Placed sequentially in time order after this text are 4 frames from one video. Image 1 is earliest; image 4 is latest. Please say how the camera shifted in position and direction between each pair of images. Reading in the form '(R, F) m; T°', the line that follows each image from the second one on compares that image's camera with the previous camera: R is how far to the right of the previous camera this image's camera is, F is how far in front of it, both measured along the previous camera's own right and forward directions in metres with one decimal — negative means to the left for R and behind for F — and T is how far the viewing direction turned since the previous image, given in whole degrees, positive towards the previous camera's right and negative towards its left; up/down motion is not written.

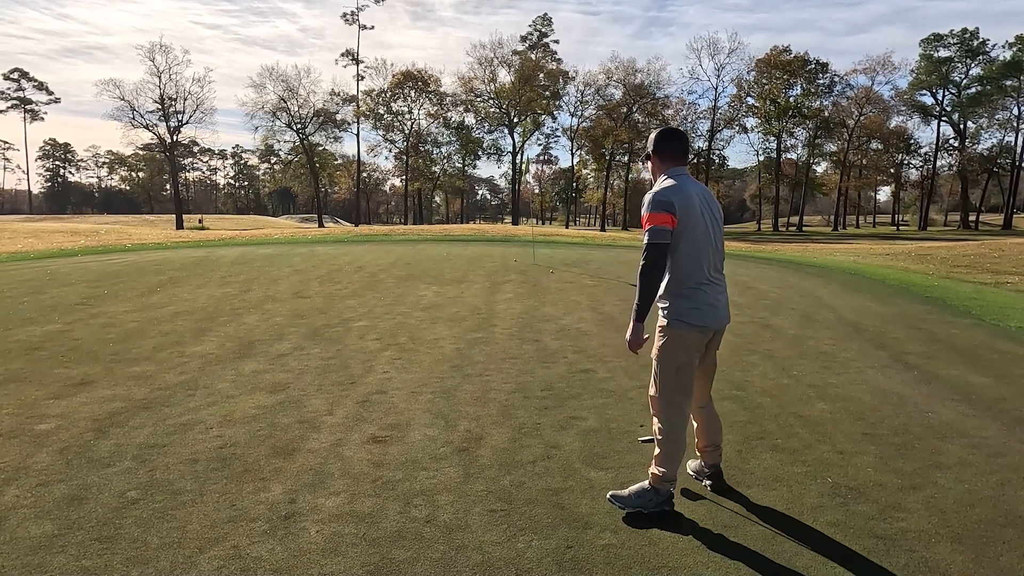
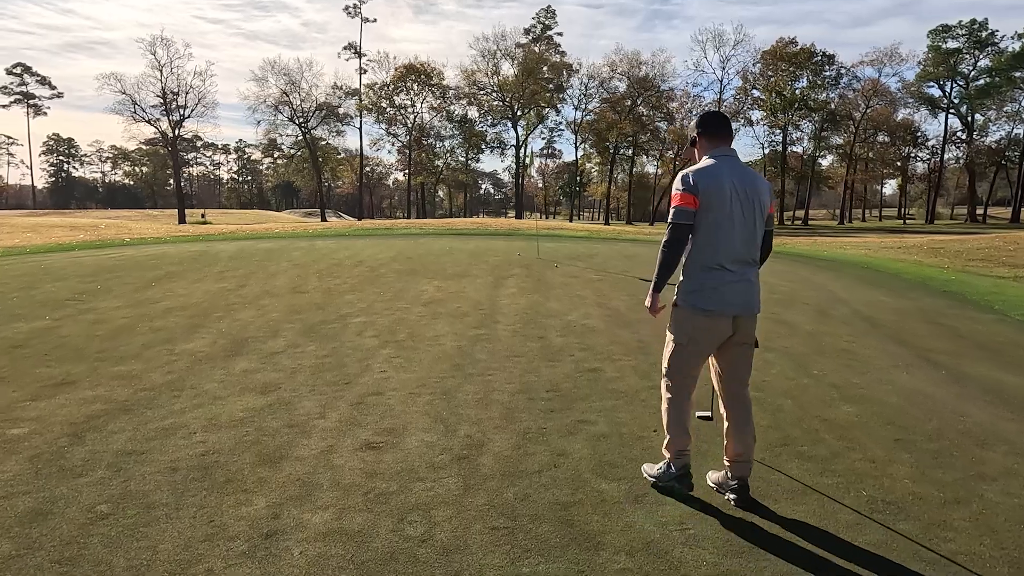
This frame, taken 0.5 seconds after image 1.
(0.0, +0.3) m; 0°
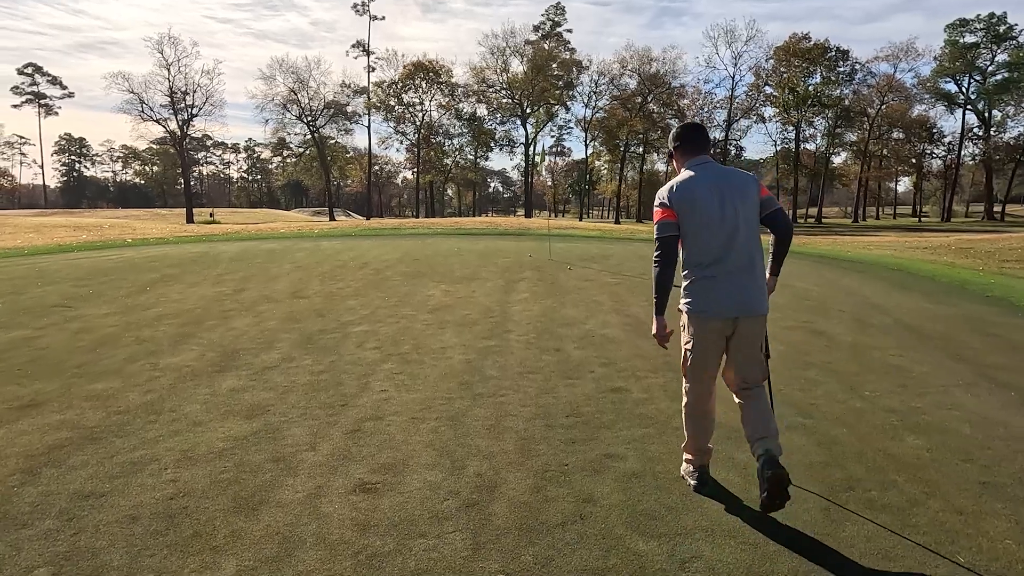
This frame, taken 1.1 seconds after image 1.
(0.0, +0.6) m; -1°
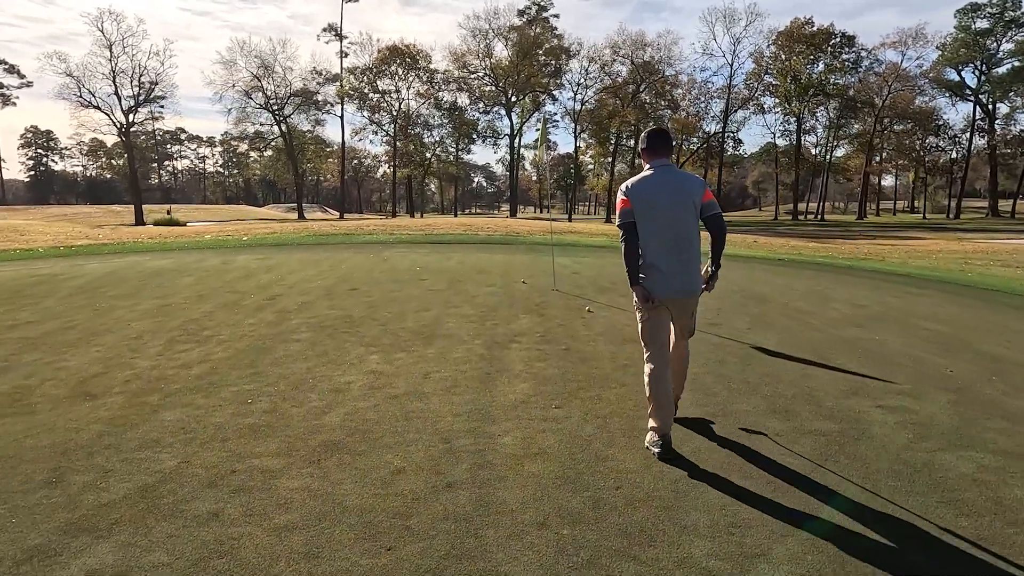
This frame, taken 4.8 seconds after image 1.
(0.0, +4.7) m; +1°
